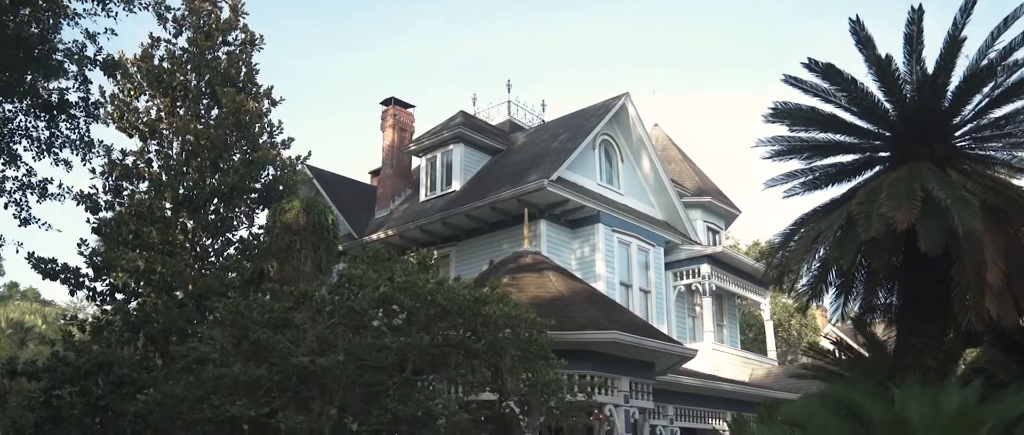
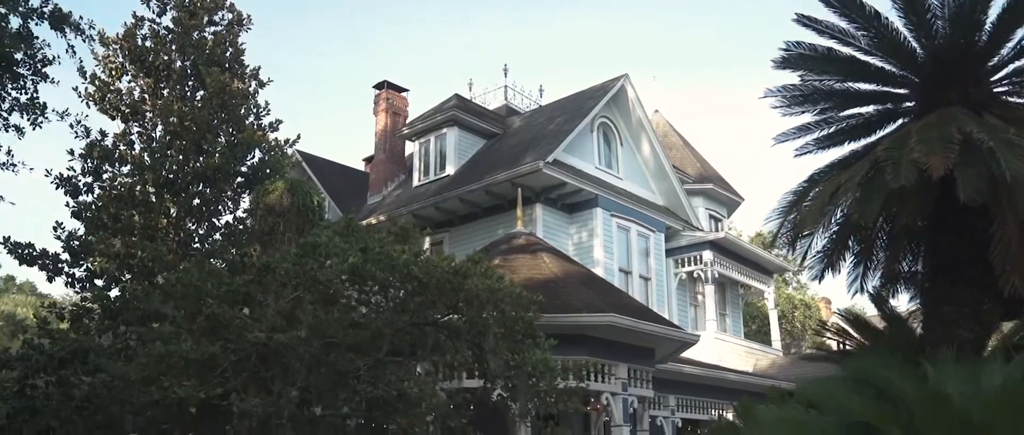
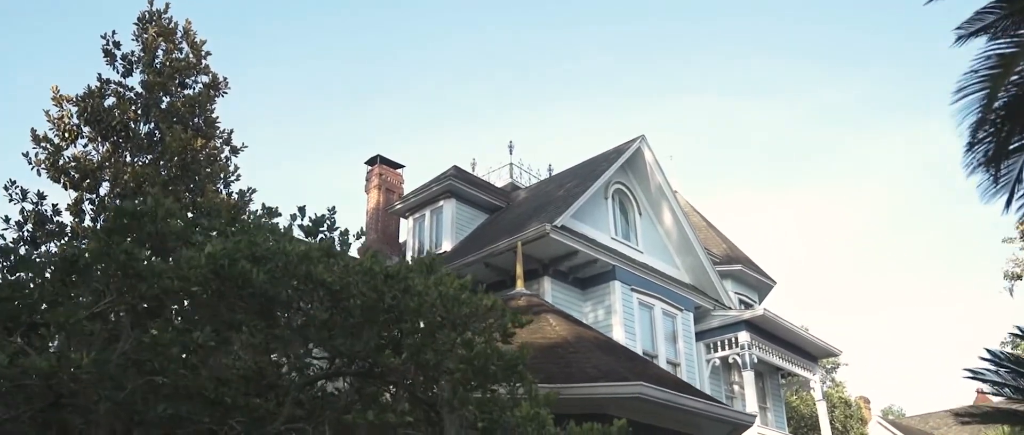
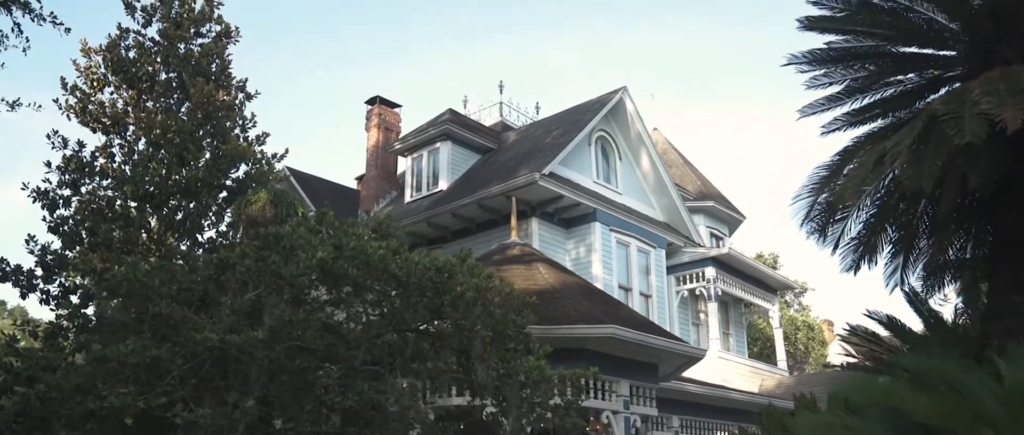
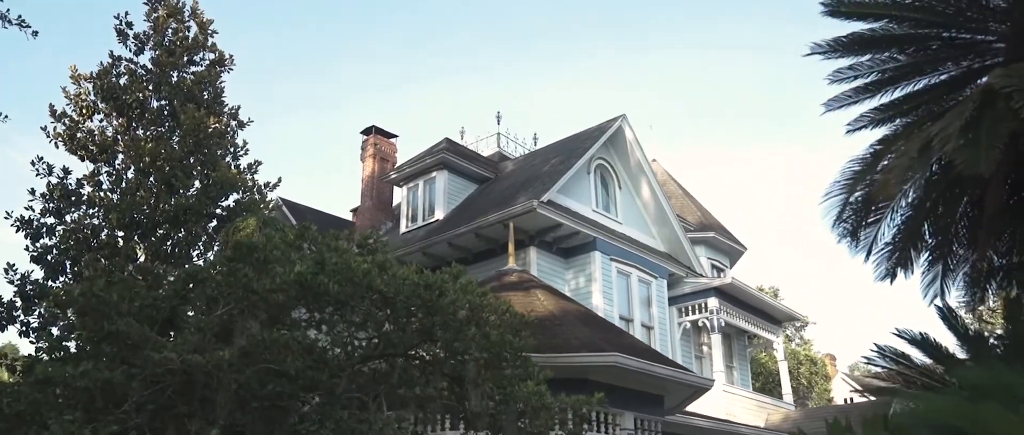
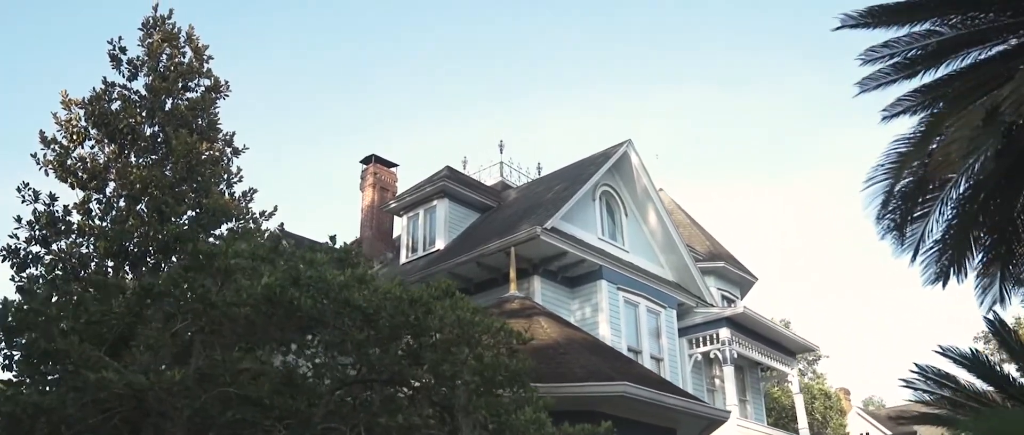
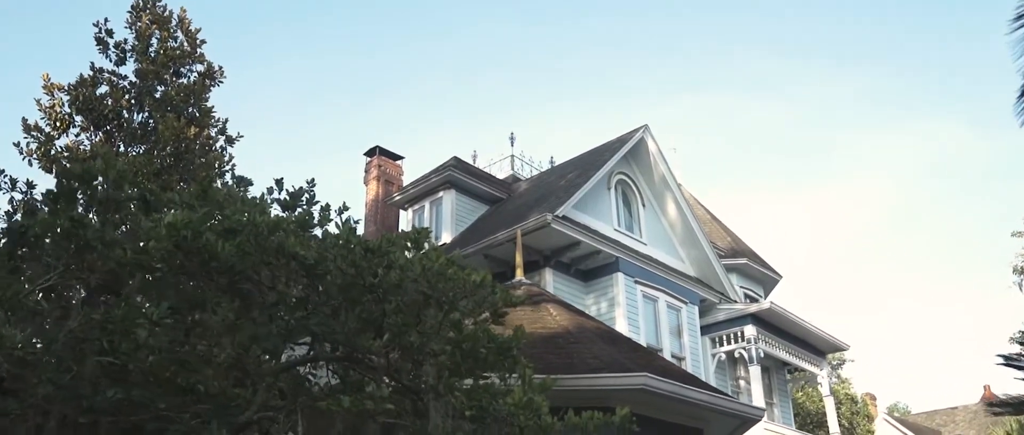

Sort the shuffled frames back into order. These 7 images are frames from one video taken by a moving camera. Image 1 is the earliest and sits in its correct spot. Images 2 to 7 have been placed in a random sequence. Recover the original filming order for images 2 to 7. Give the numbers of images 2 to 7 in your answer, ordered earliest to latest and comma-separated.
2, 4, 5, 6, 3, 7
